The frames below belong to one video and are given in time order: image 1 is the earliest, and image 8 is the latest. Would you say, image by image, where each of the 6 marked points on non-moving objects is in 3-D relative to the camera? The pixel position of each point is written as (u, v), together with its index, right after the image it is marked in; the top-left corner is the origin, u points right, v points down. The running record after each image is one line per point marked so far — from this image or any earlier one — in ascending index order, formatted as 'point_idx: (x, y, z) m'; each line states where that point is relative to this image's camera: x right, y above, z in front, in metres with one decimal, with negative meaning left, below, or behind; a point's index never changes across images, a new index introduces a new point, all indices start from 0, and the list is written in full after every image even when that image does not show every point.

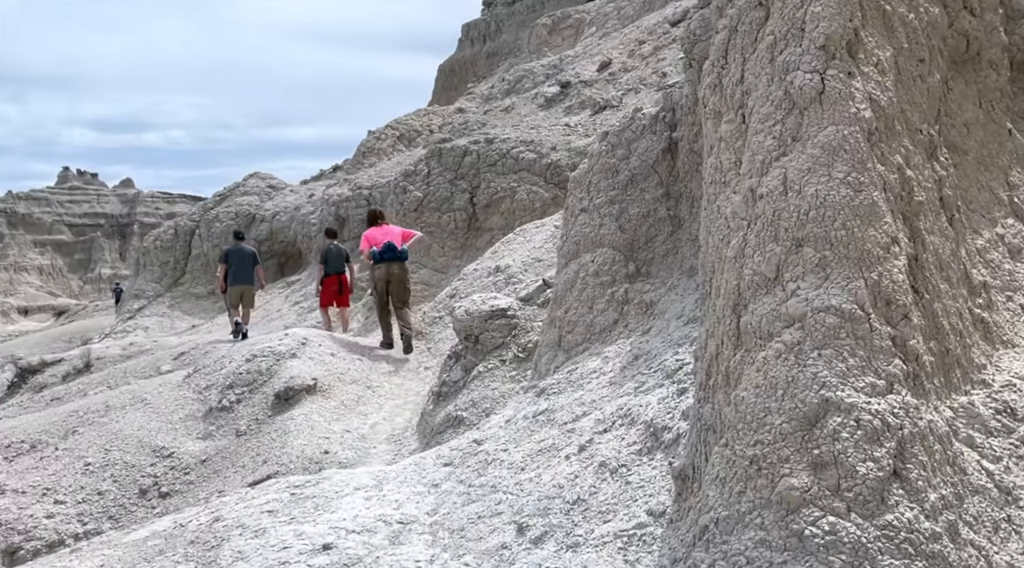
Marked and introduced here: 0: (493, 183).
0: (-0.3, +1.4, +13.1) m
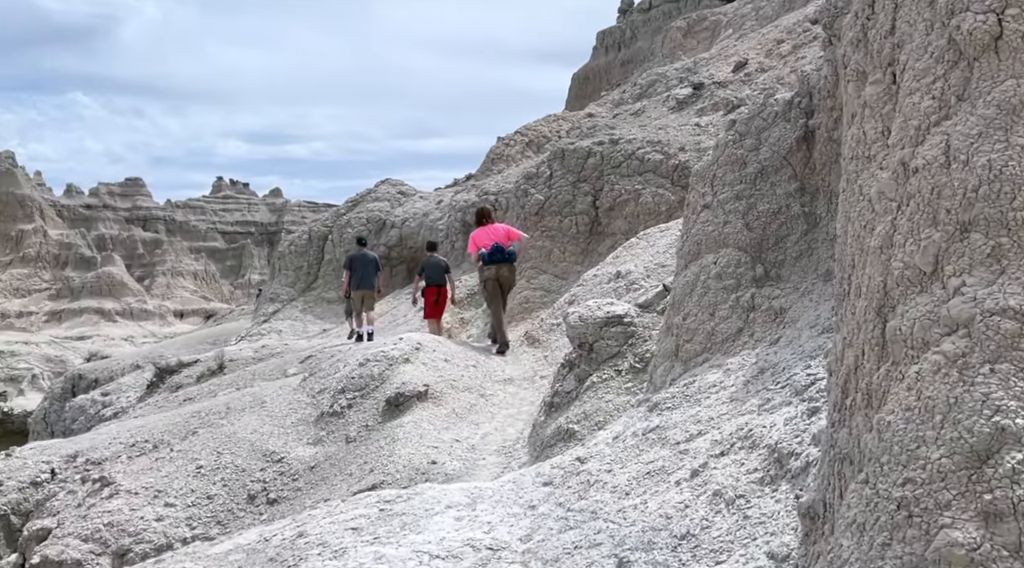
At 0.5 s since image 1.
0: (+1.4, +1.3, +12.6) m
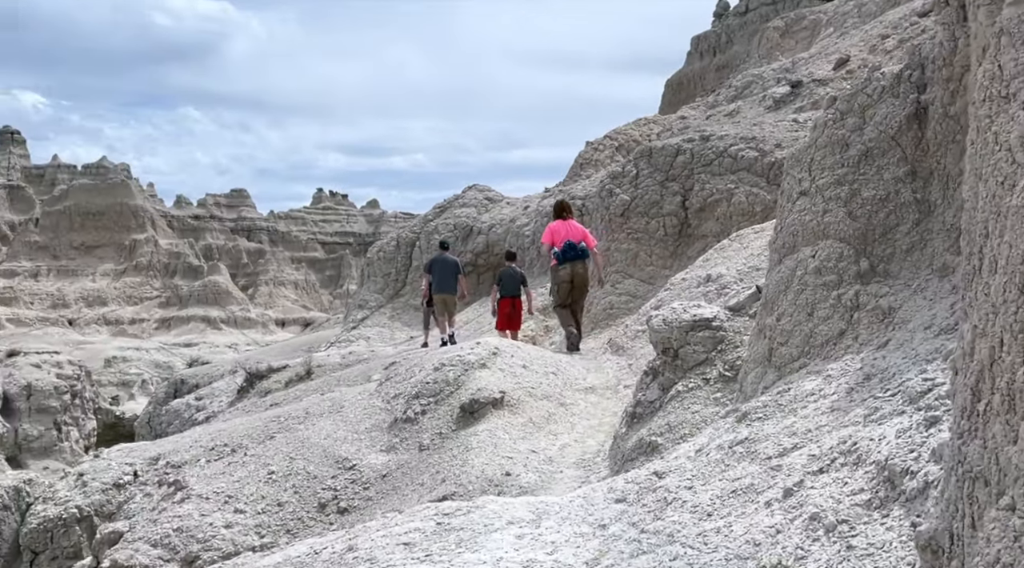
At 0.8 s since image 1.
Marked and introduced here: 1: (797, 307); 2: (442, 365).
0: (+2.5, +1.3, +12.0) m
1: (+1.6, -0.1, +5.1) m
2: (-0.7, -0.8, +9.1) m
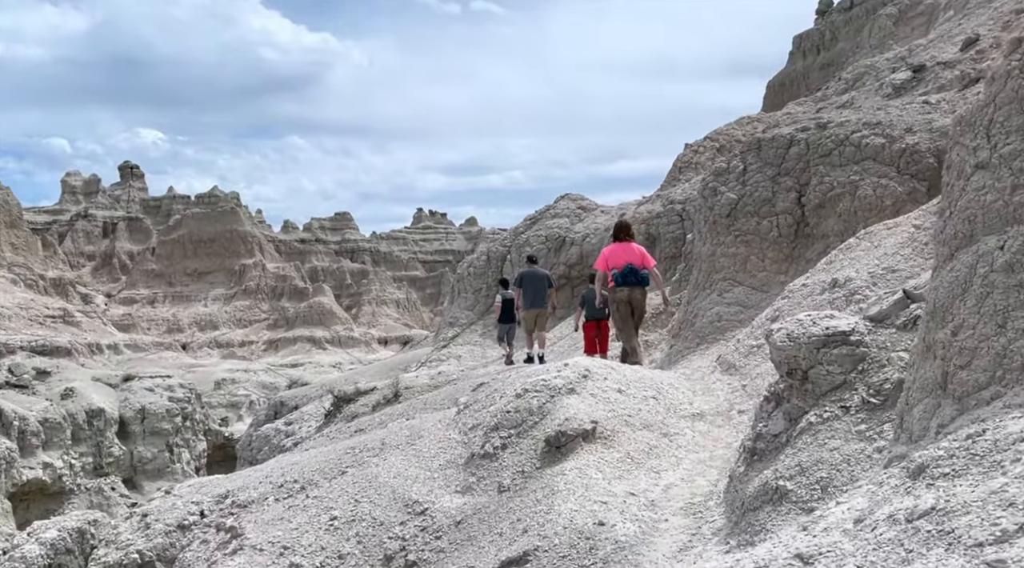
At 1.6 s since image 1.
0: (+3.5, +1.2, +10.5) m
1: (+1.9, -0.1, +3.8) m
2: (+0.1, -0.9, +8.0) m
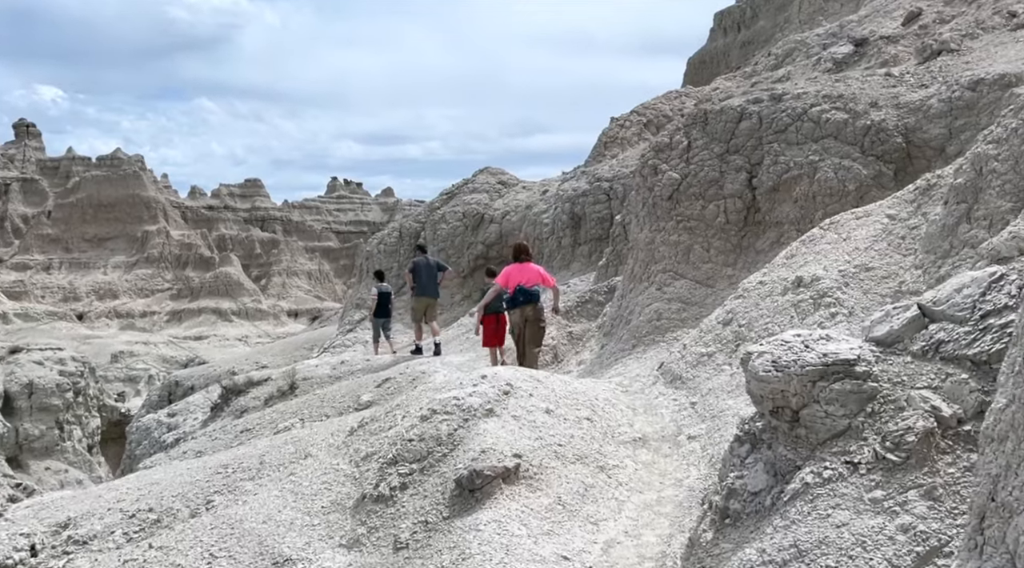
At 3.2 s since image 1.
0: (+2.6, +1.2, +9.2) m
1: (+1.6, -0.2, +2.5) m
2: (-0.6, -0.9, +6.5) m
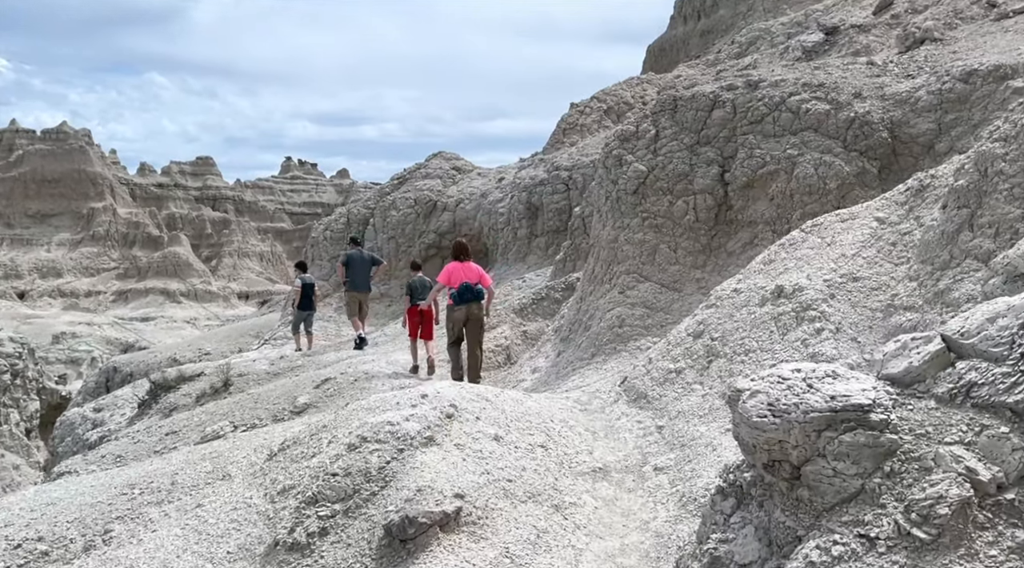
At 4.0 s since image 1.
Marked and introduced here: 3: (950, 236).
0: (+2.2, +1.2, +8.5) m
1: (+1.5, -0.4, +1.7) m
2: (-0.9, -0.9, +5.6) m
3: (+2.8, +0.3, +6.1) m
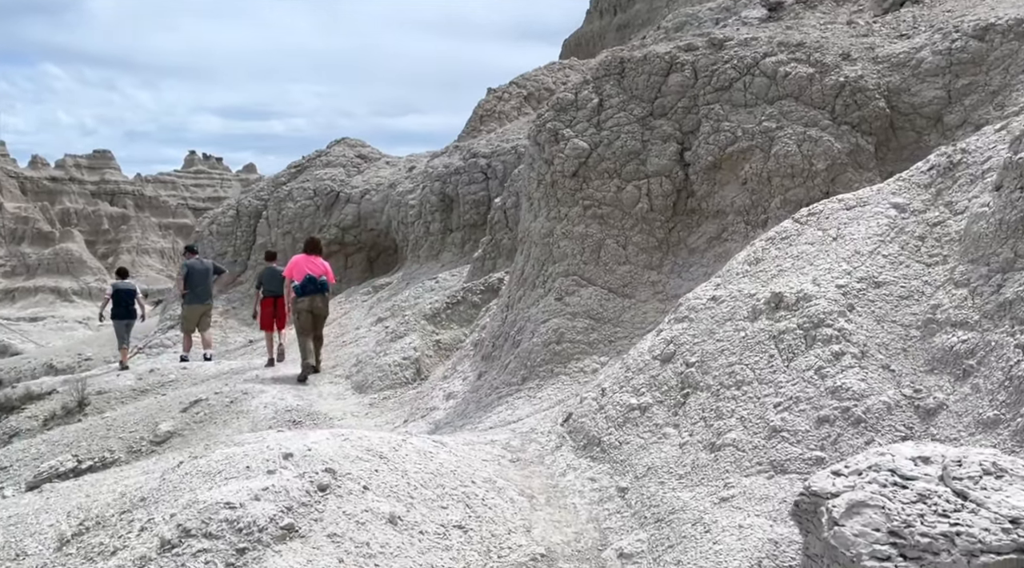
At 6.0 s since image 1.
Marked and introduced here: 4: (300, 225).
0: (+1.5, +1.2, +6.8) m
1: (+1.4, -0.4, 0.0) m
2: (-1.3, -1.0, +3.6) m
3: (+2.4, +0.3, +4.5) m
4: (-3.8, +1.1, +17.1) m
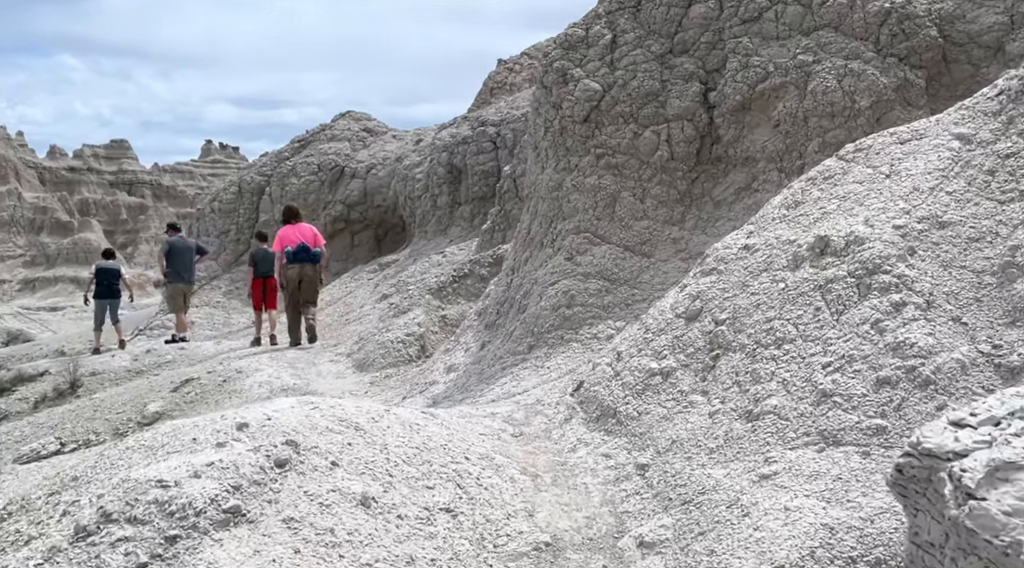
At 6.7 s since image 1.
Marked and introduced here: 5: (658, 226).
0: (+1.6, +1.4, +6.1) m
1: (+1.3, -0.2, -0.7) m
2: (-1.3, -0.8, +3.0) m
3: (+2.4, +0.5, +3.8) m
4: (-3.6, +1.4, +16.5) m
5: (+0.9, +0.4, +6.0) m
